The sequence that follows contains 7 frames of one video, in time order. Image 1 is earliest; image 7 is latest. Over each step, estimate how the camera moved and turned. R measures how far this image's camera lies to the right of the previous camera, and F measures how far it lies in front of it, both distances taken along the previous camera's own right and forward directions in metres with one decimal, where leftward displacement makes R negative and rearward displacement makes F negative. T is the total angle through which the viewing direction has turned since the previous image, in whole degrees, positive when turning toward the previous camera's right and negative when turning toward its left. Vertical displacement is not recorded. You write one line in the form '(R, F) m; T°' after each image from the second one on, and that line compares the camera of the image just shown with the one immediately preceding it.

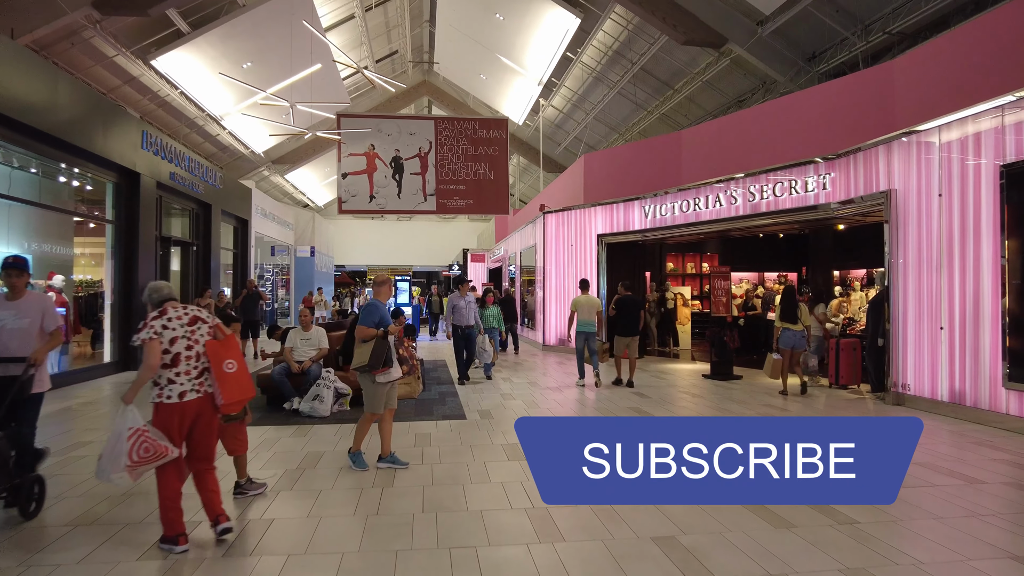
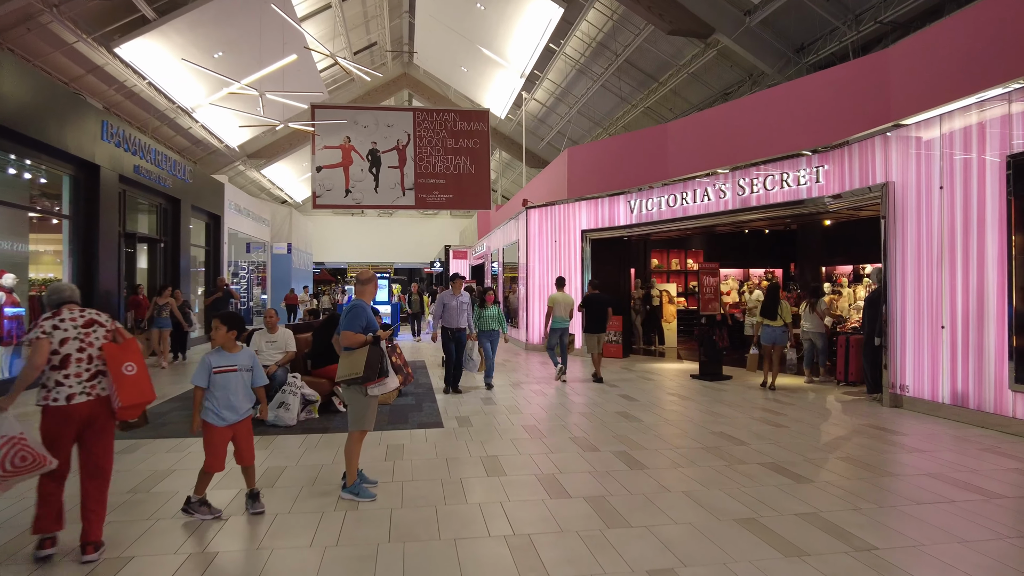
(0.0, +0.3) m; +1°
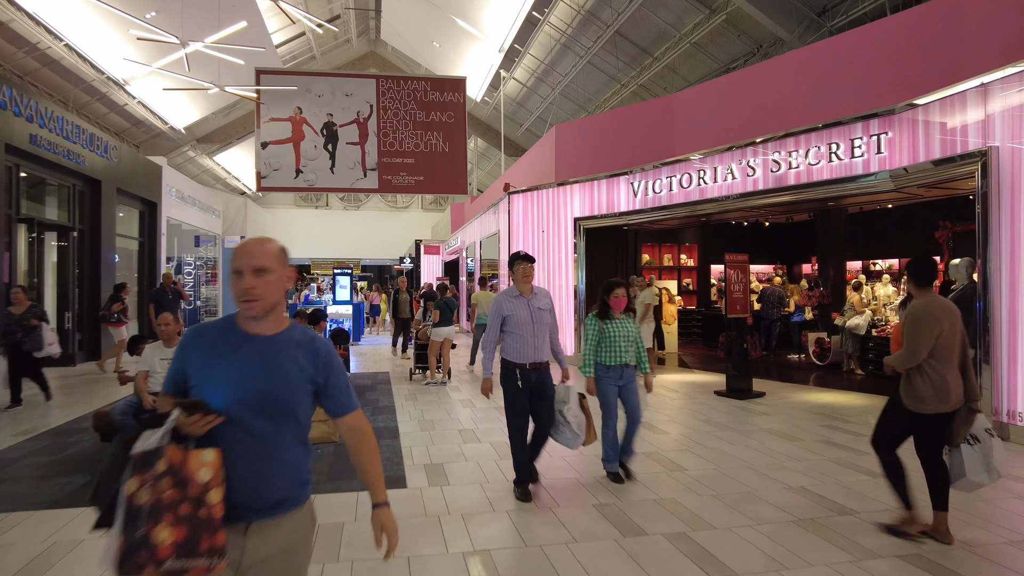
(-0.1, +1.4) m; +2°
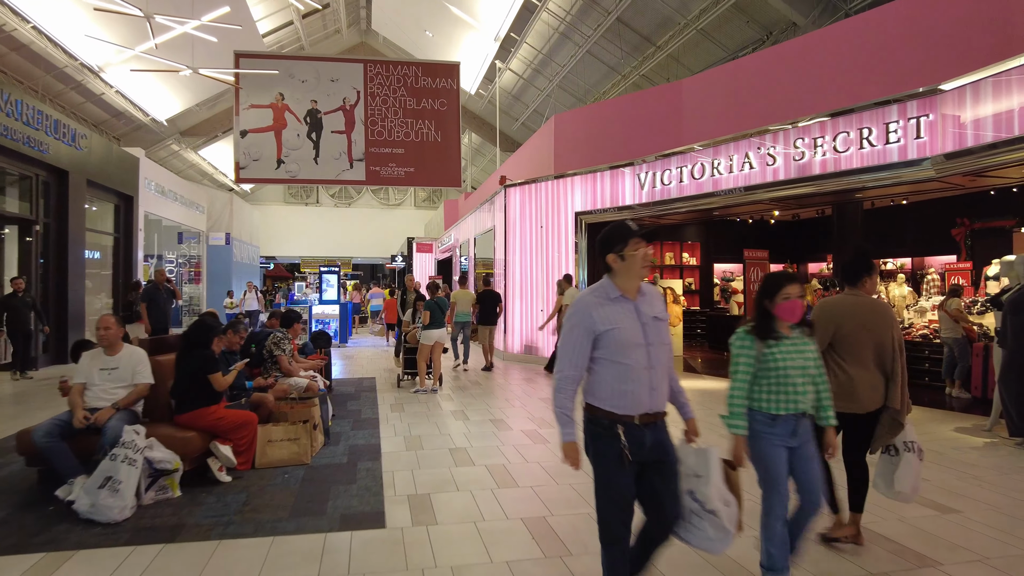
(0.0, +0.6) m; +1°
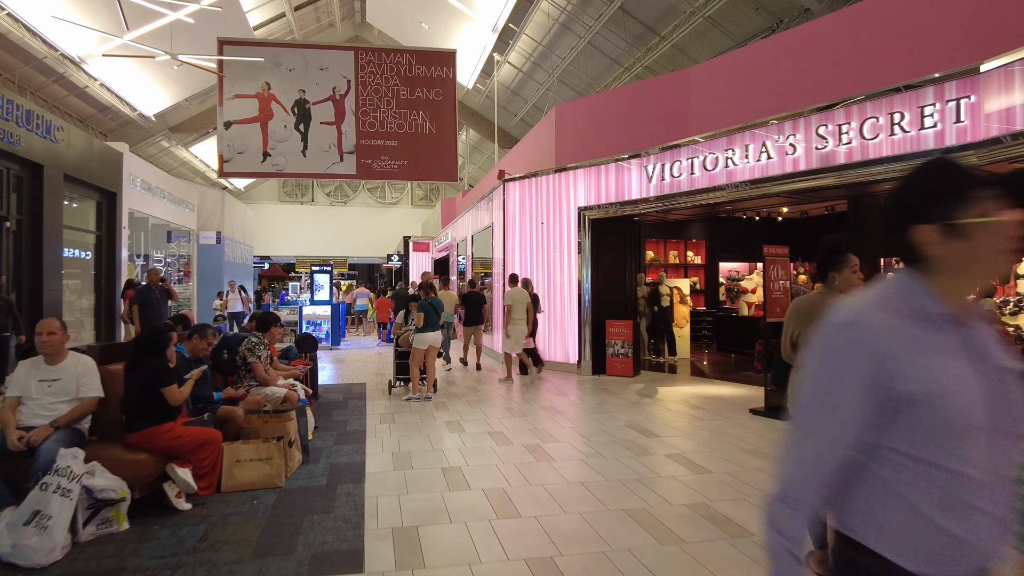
(0.0, +0.4) m; 0°
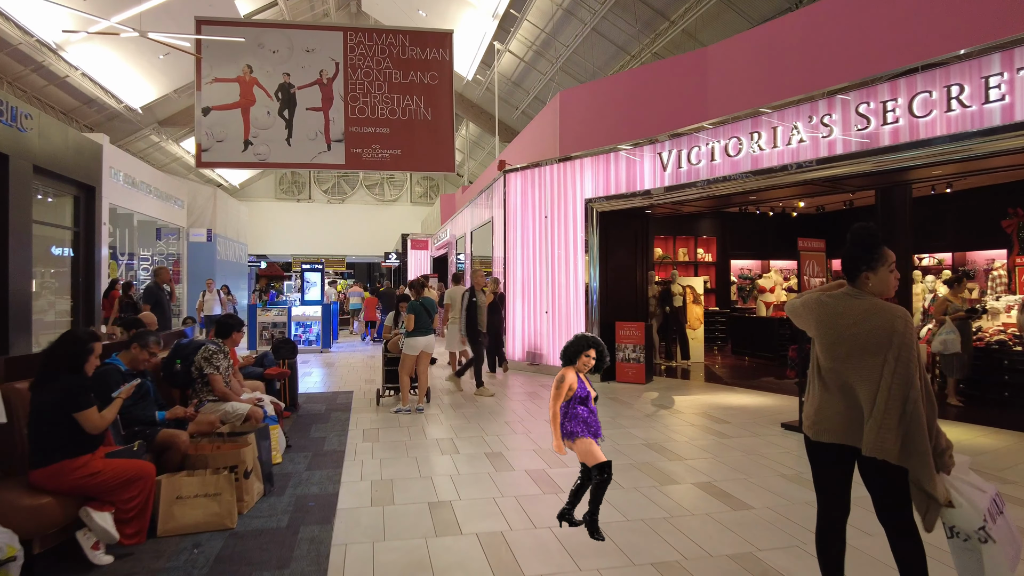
(0.0, +0.6) m; 0°
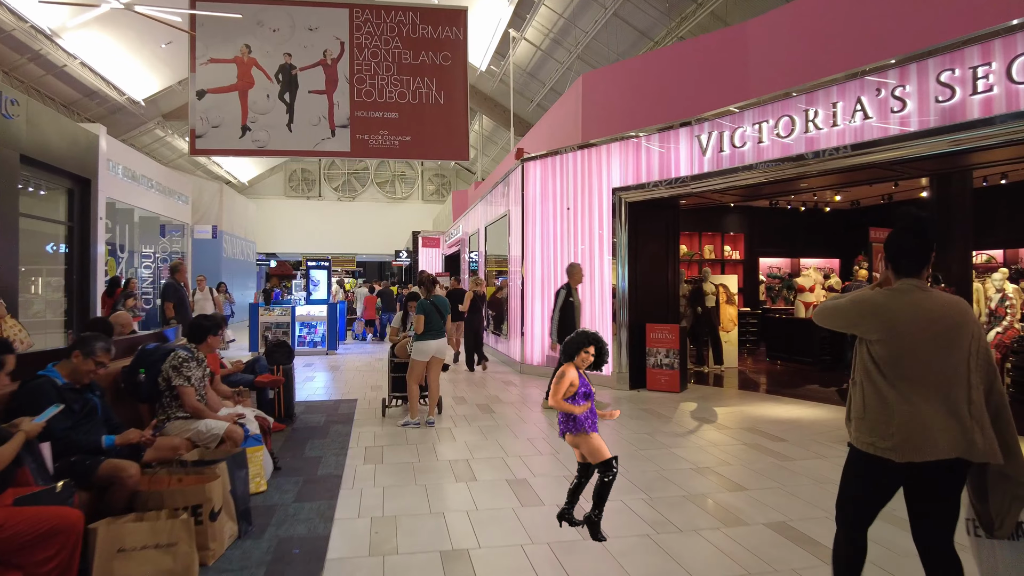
(-0.1, +0.6) m; -1°
